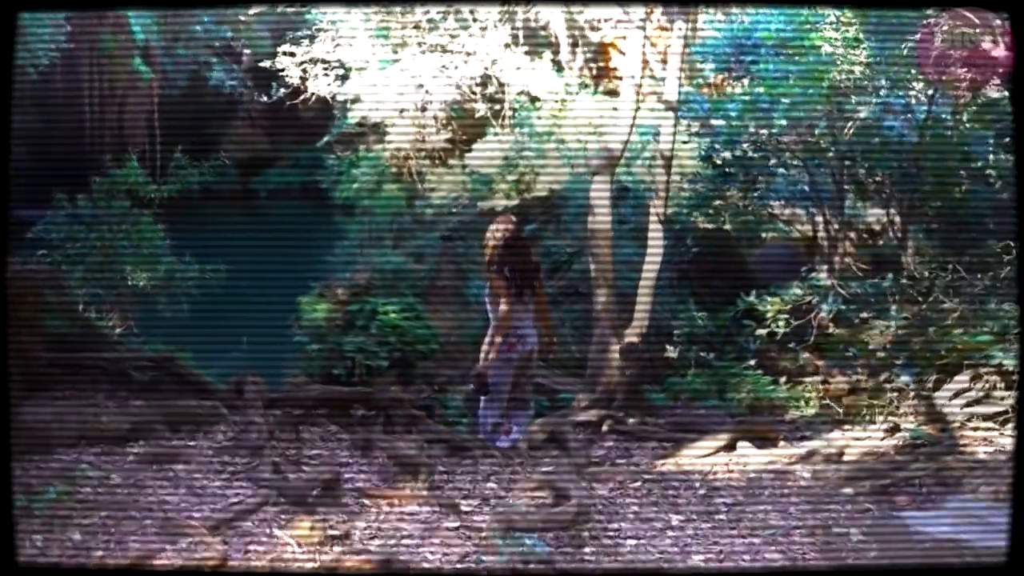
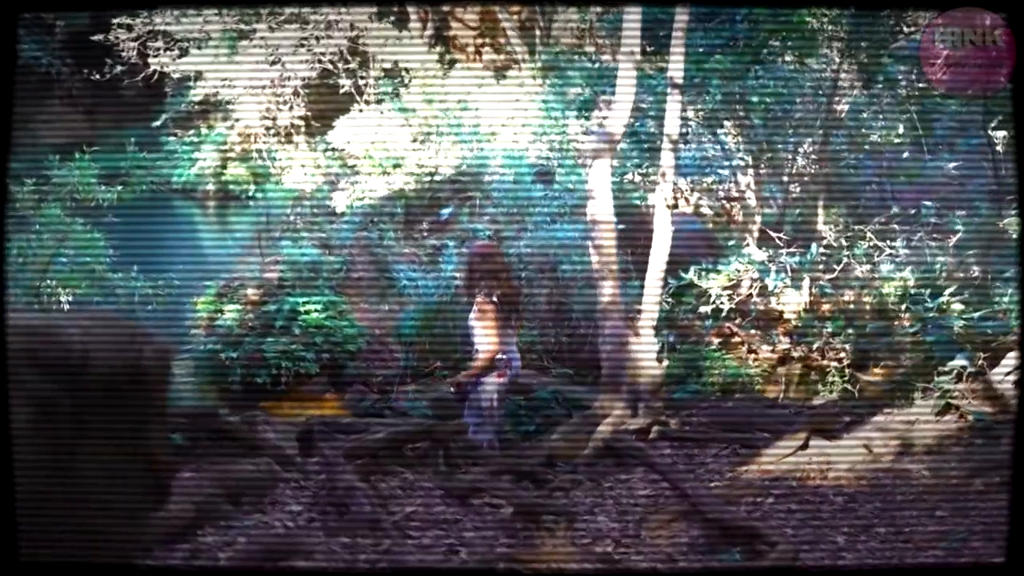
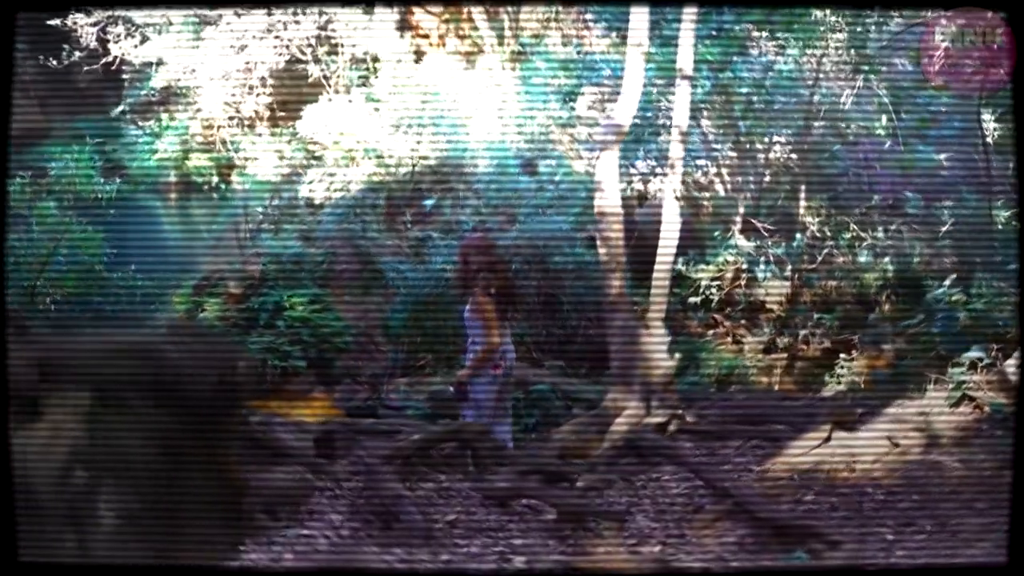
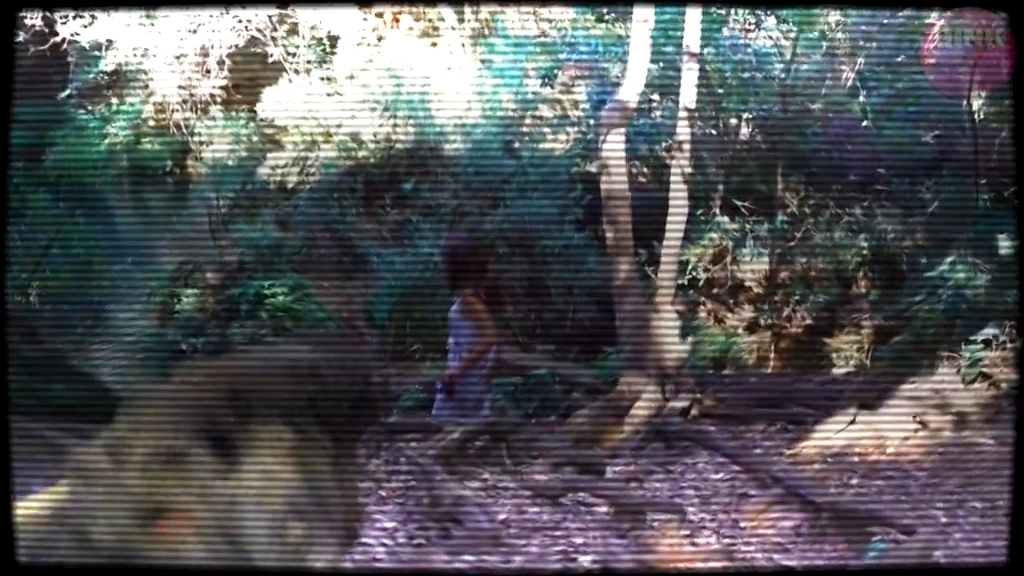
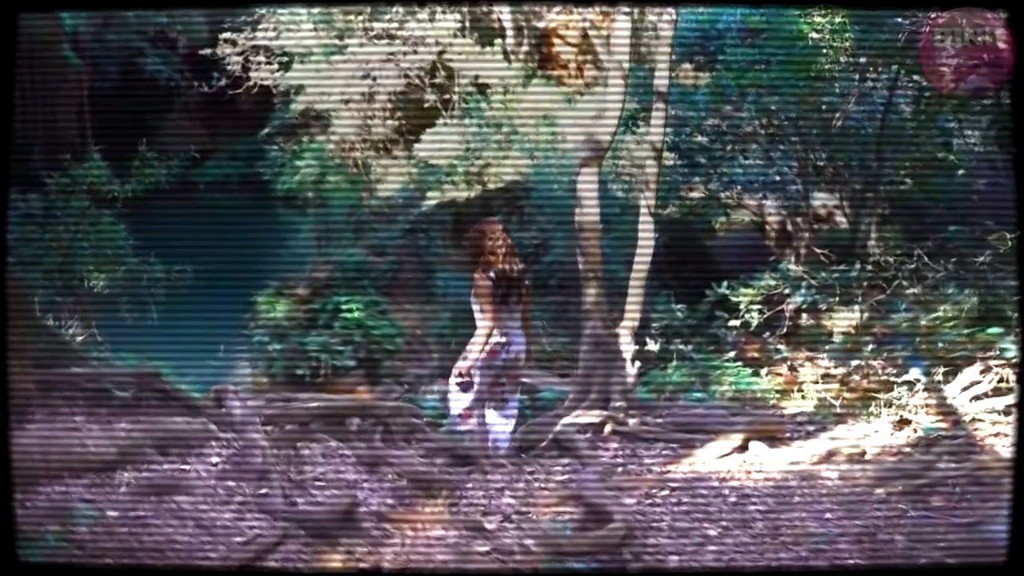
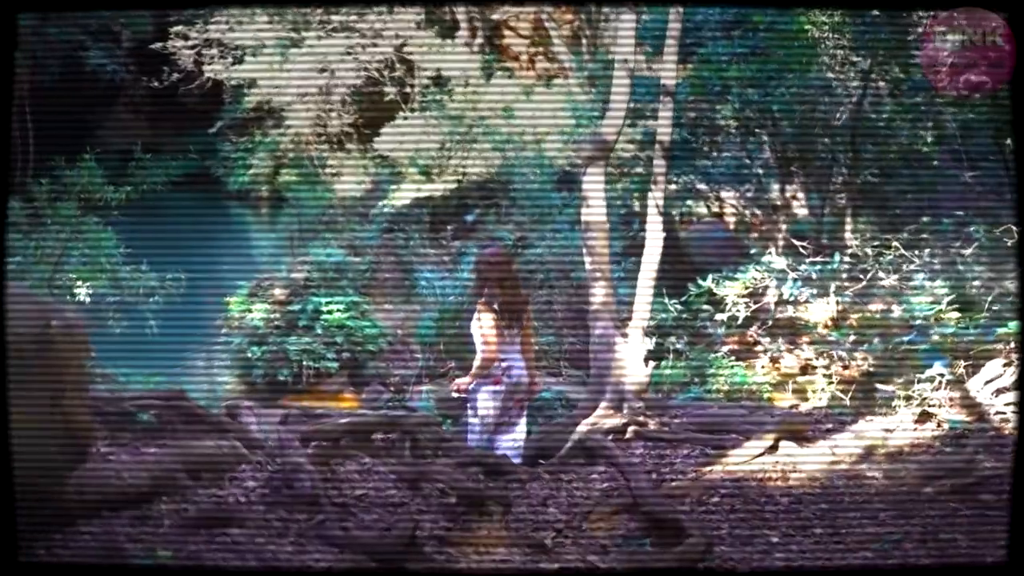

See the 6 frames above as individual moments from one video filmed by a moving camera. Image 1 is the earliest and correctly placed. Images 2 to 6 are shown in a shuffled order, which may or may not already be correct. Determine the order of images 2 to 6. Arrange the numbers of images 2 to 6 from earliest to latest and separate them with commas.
5, 6, 2, 3, 4
